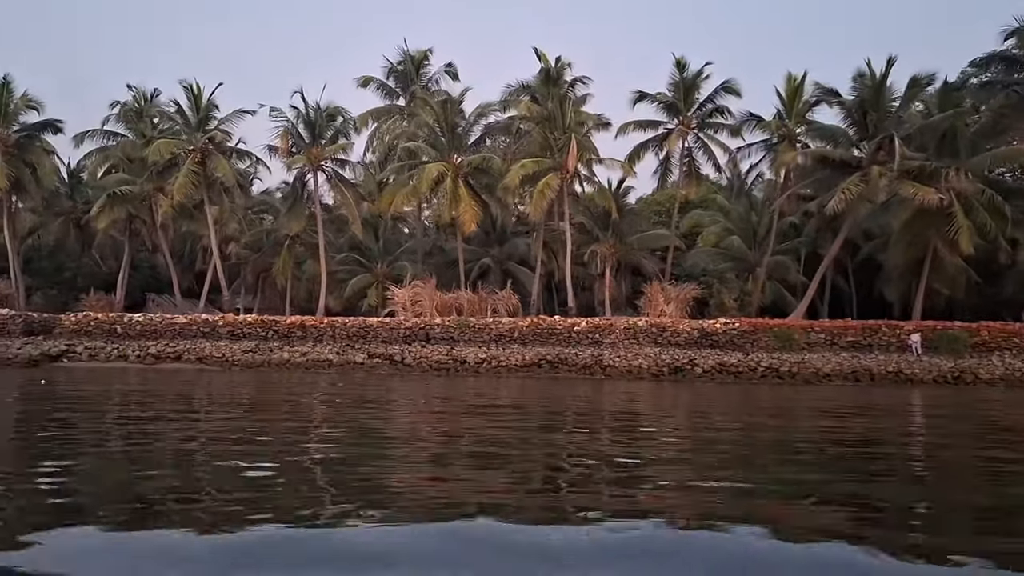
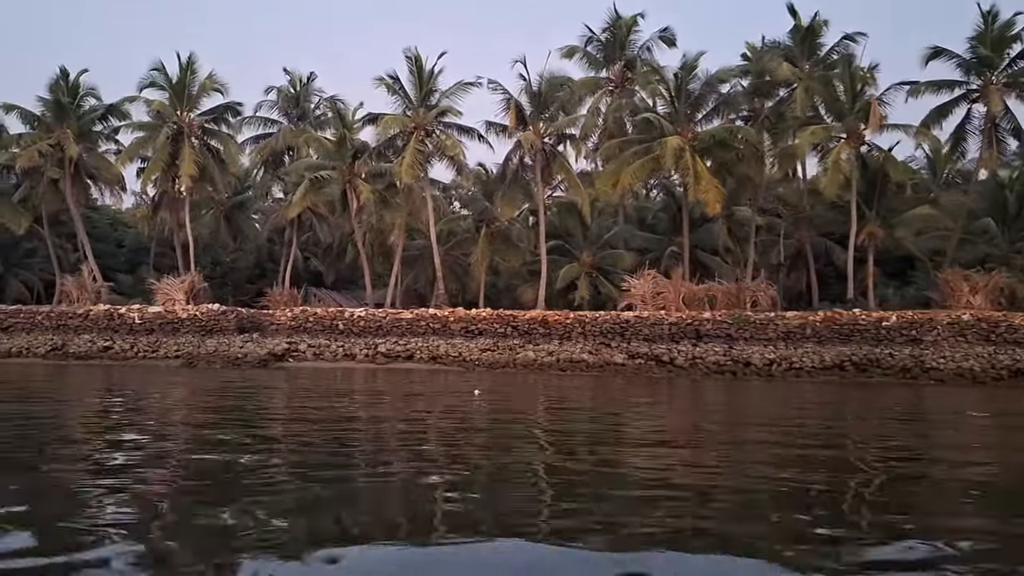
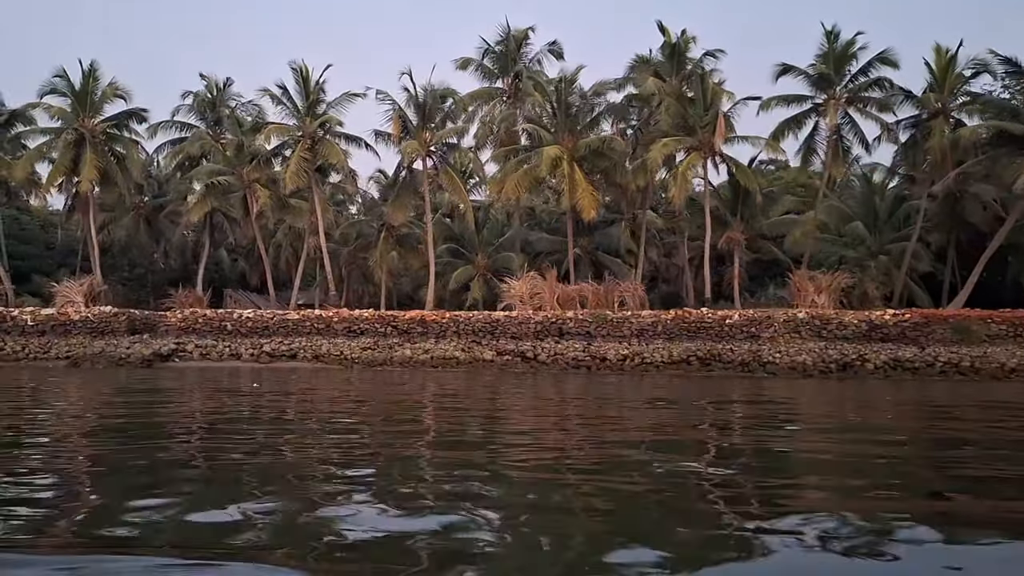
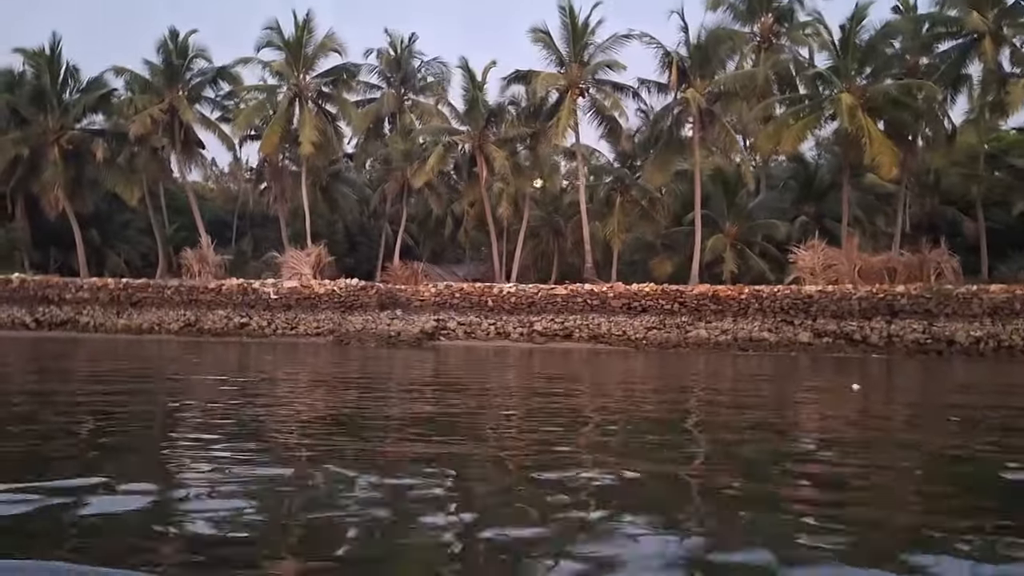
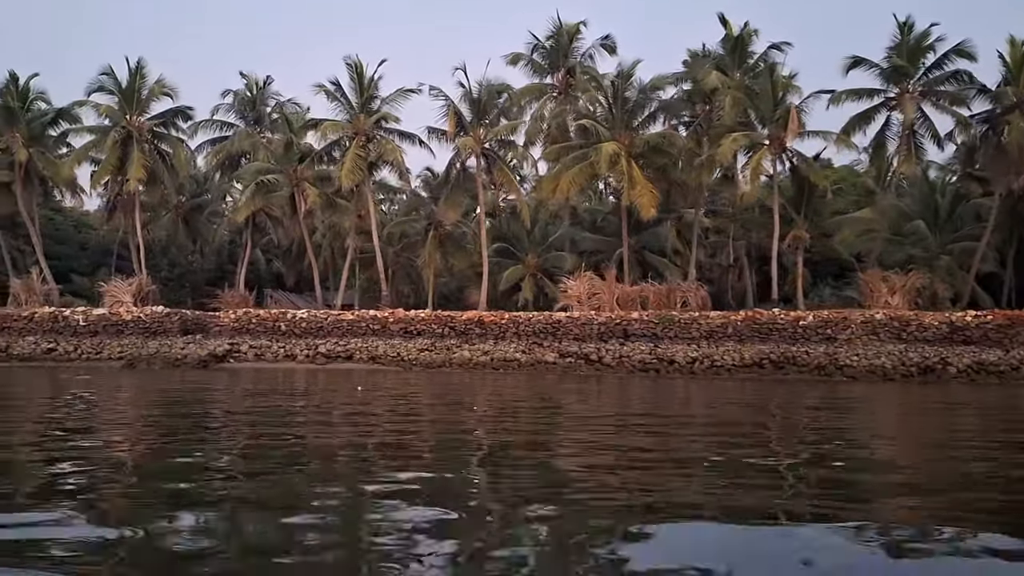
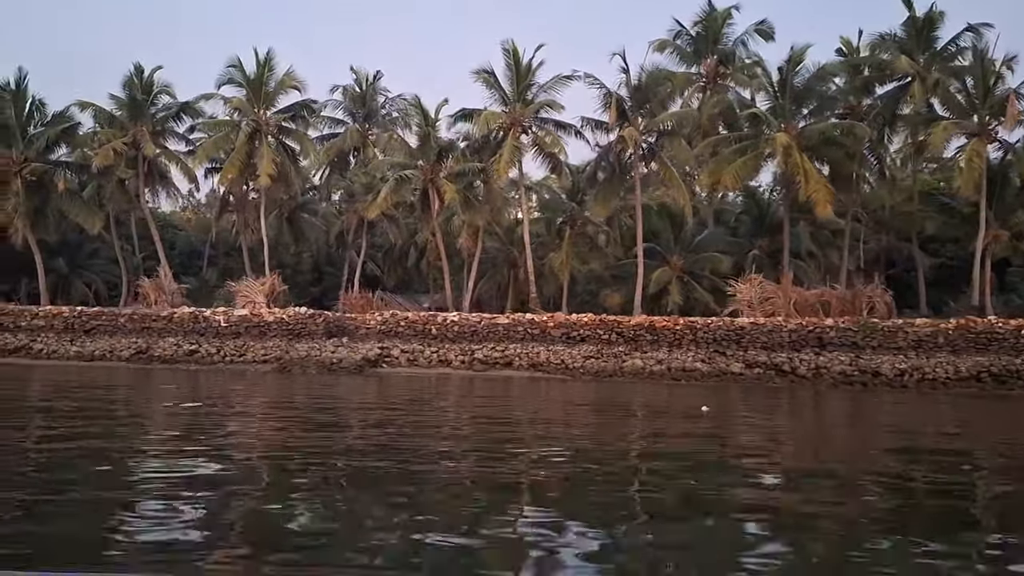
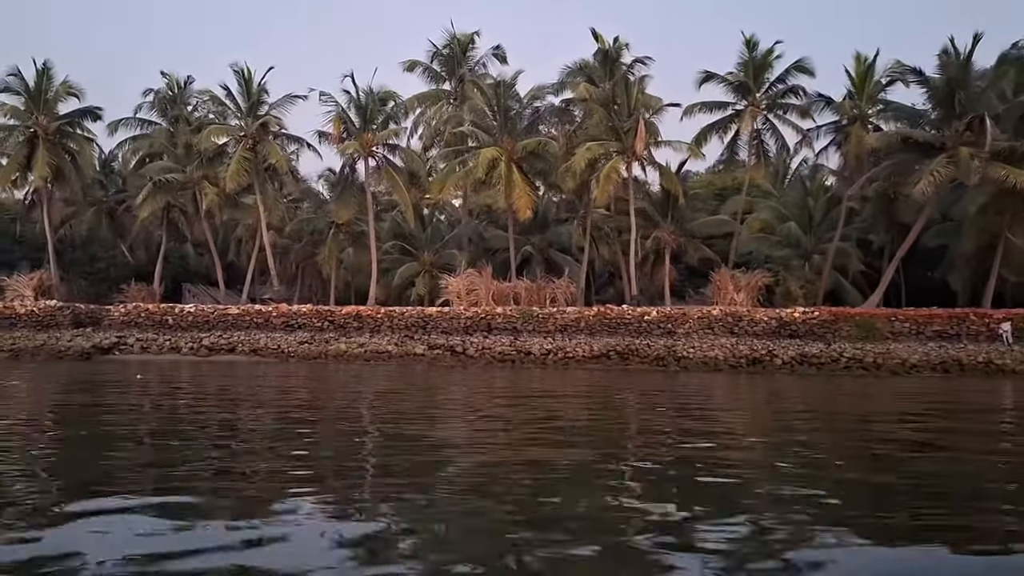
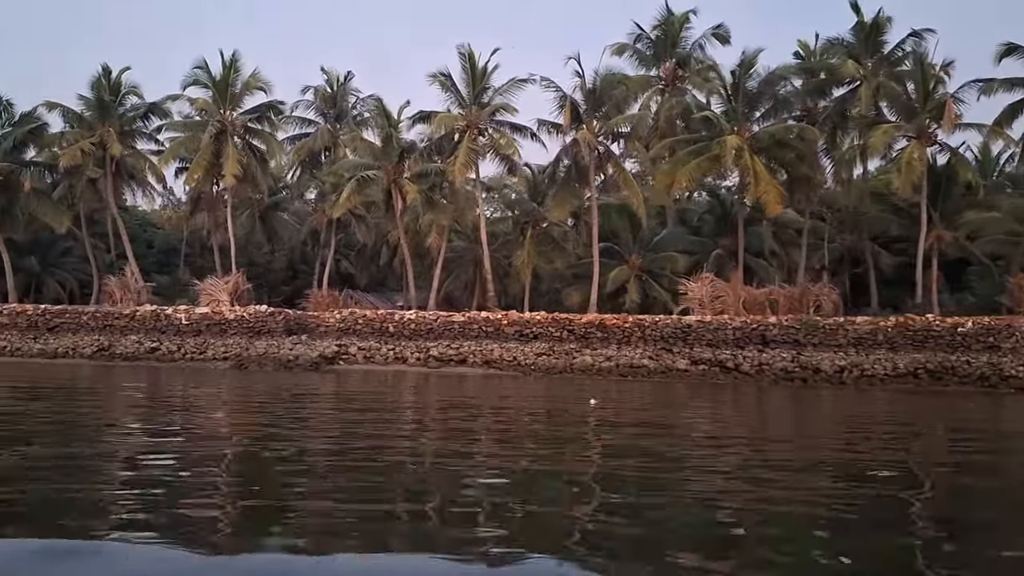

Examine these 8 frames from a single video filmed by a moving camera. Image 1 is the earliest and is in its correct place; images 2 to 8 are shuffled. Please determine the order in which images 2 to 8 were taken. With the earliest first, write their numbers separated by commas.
7, 3, 5, 2, 8, 6, 4
